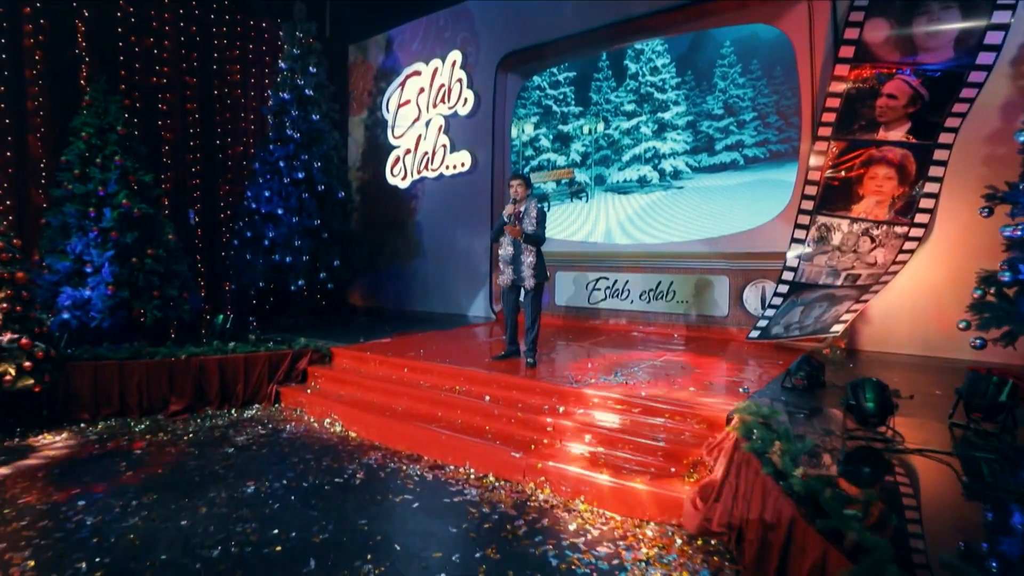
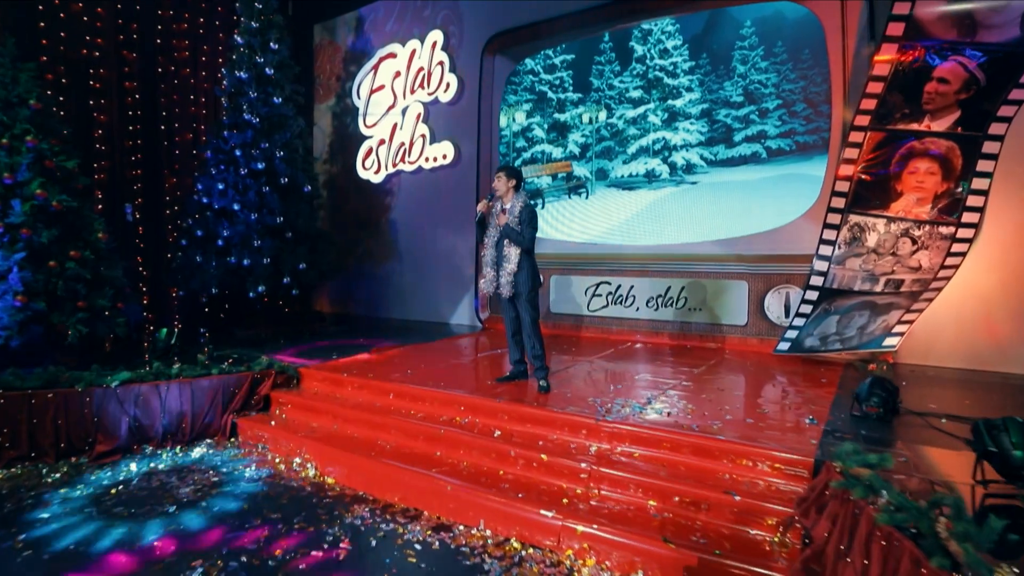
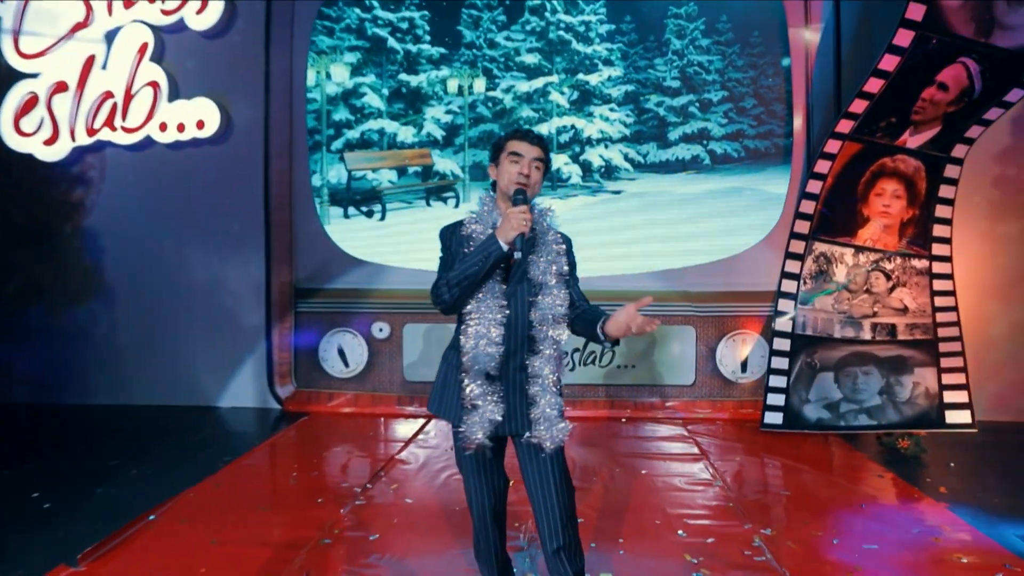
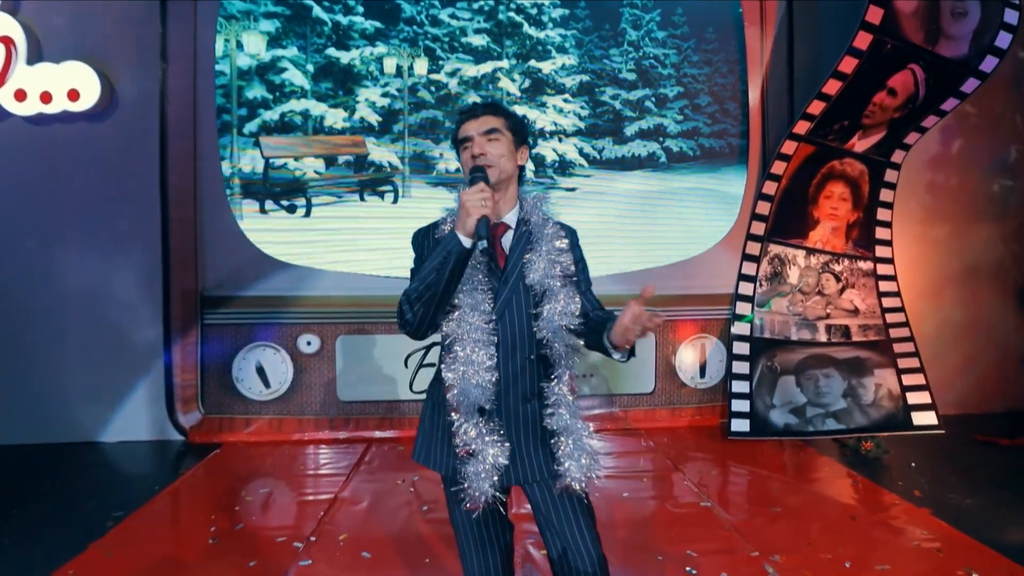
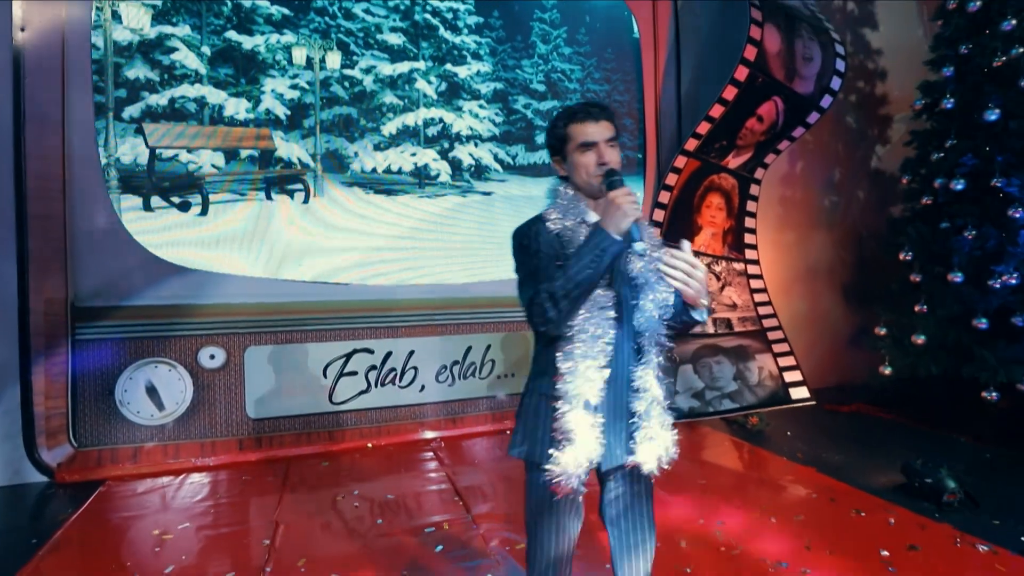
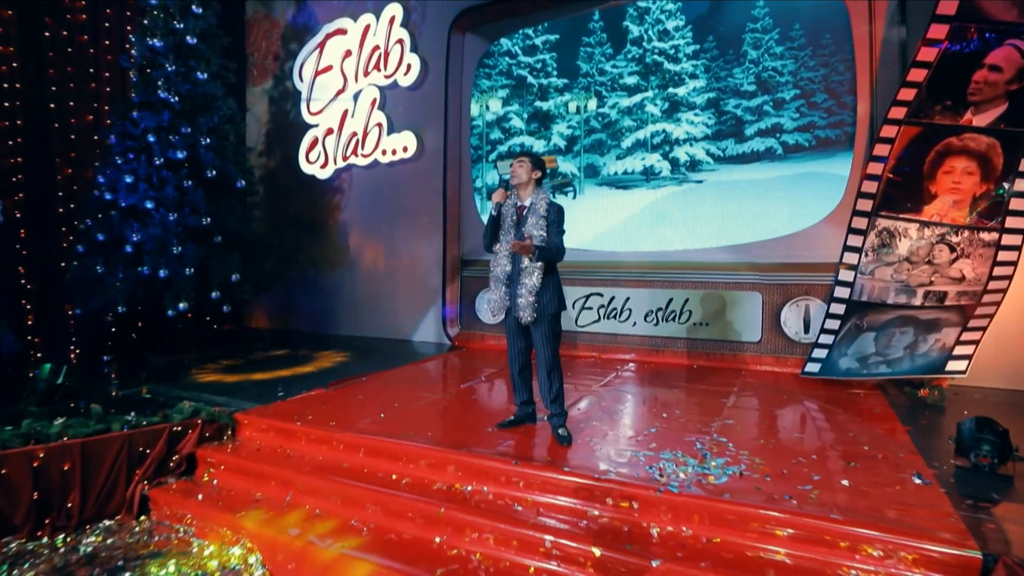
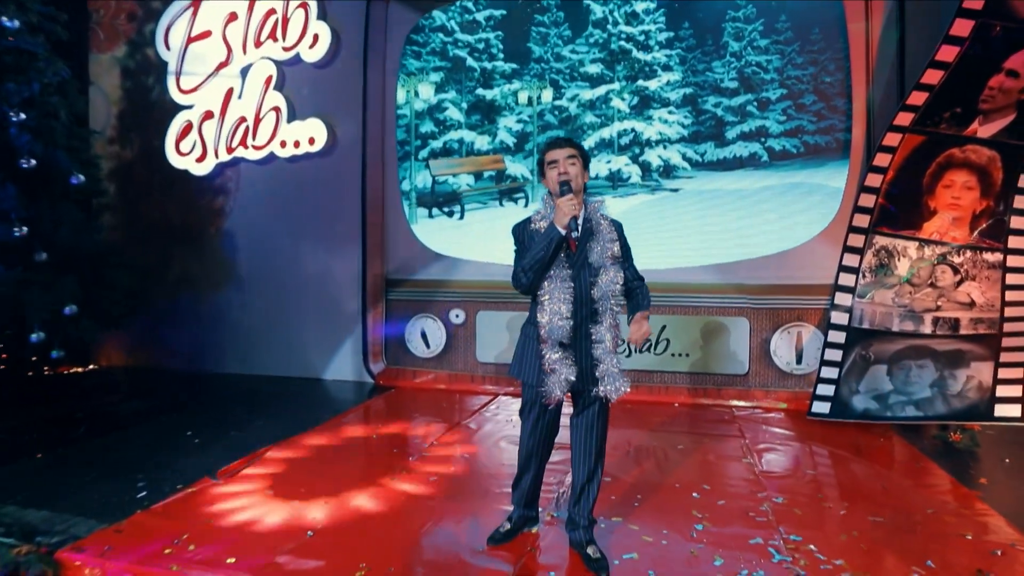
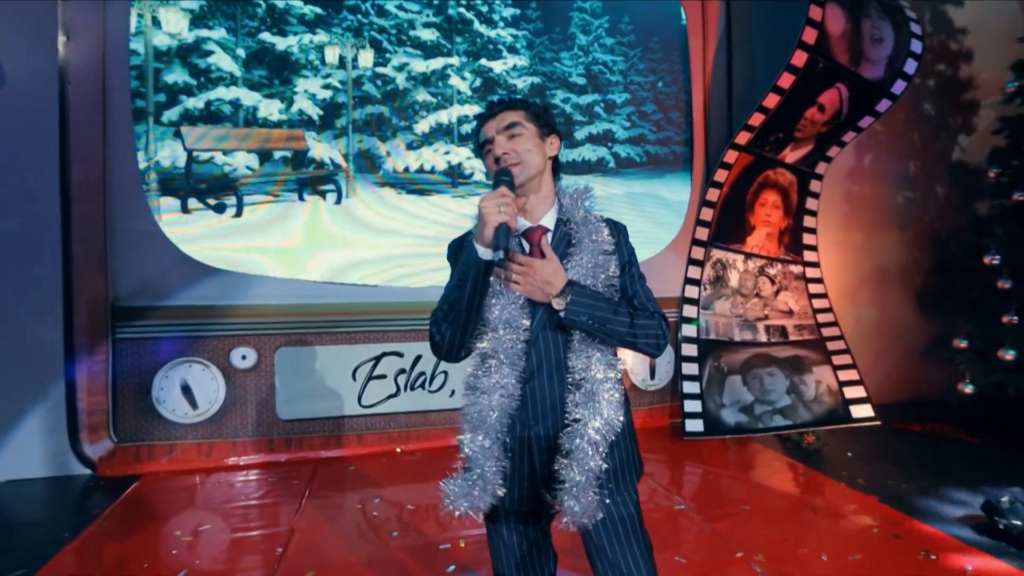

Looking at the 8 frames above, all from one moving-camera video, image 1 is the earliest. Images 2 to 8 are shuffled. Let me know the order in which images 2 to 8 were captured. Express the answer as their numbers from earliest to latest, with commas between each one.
2, 6, 7, 3, 4, 8, 5
